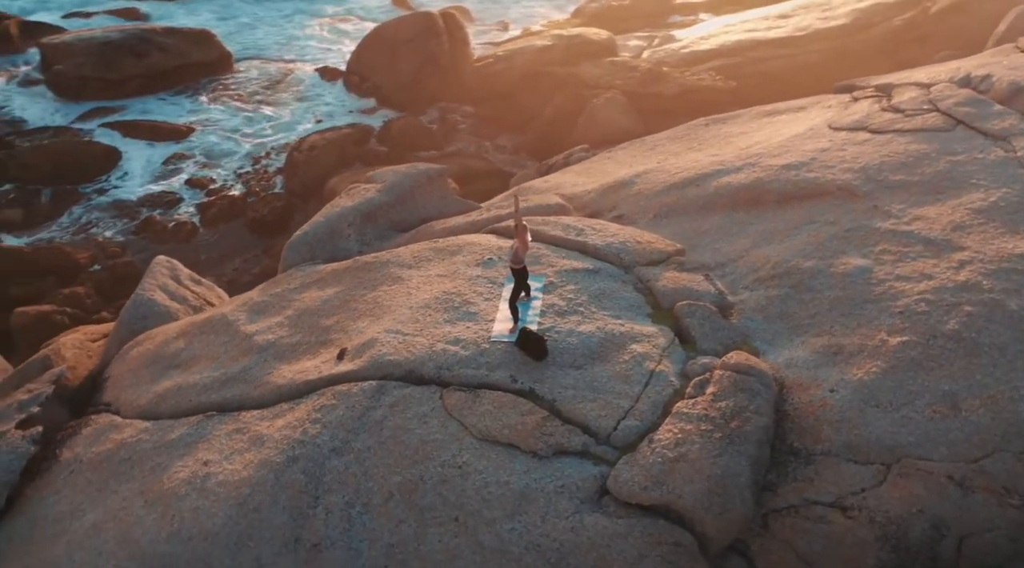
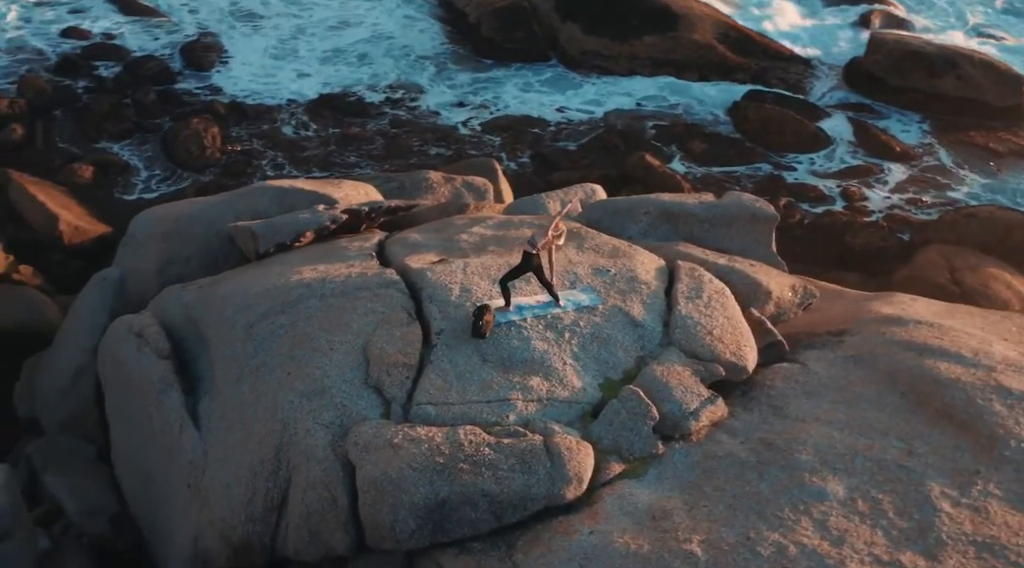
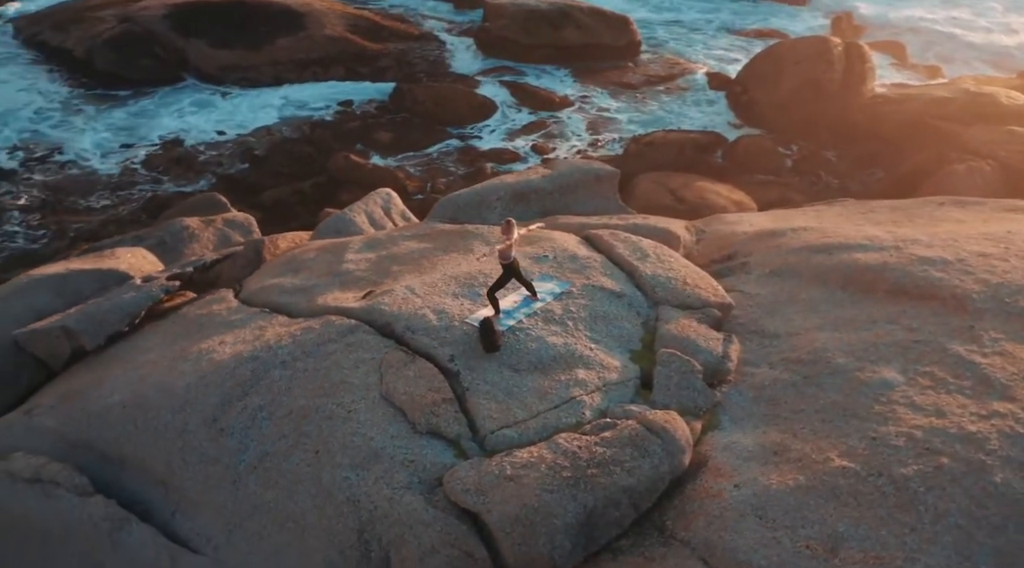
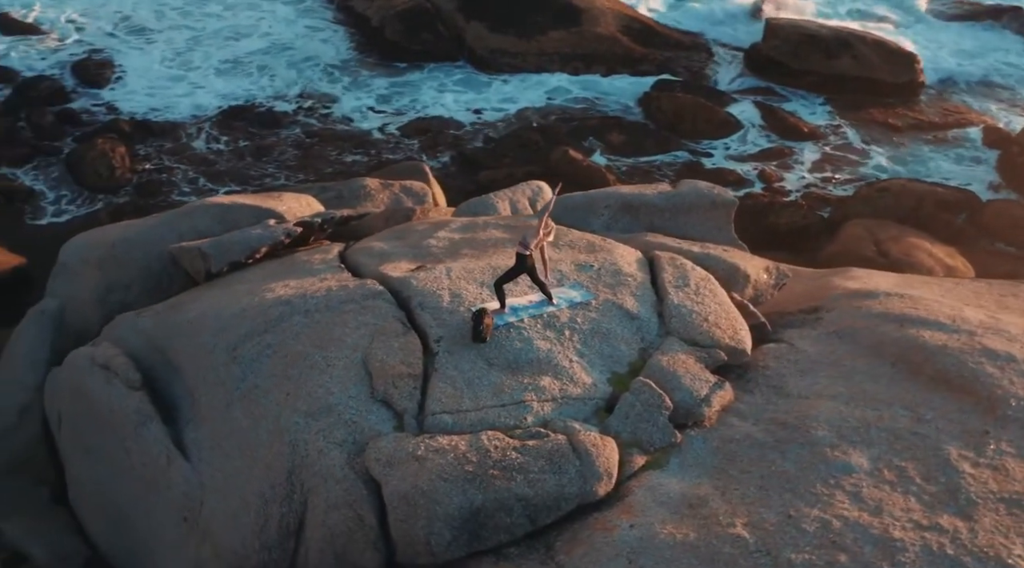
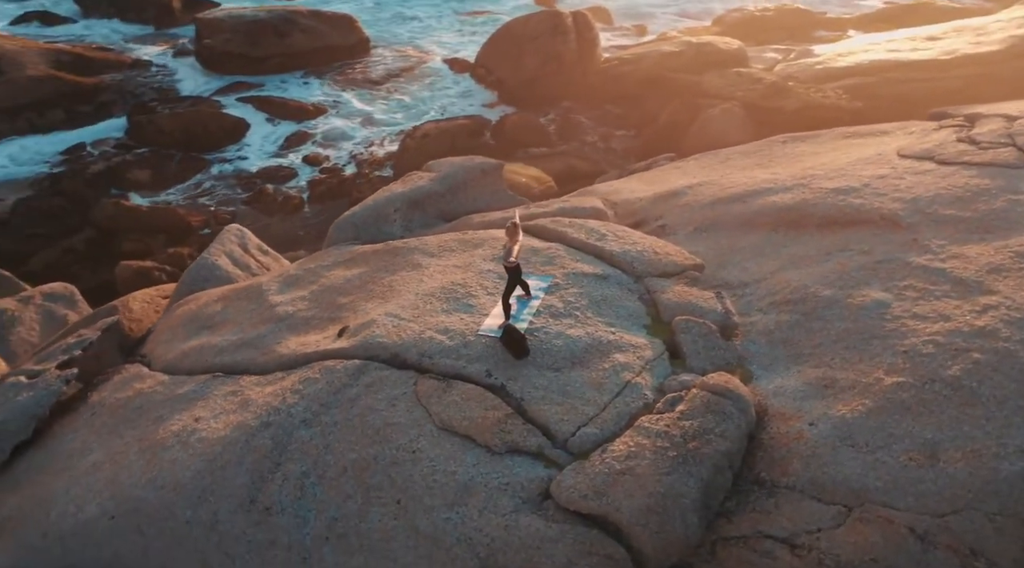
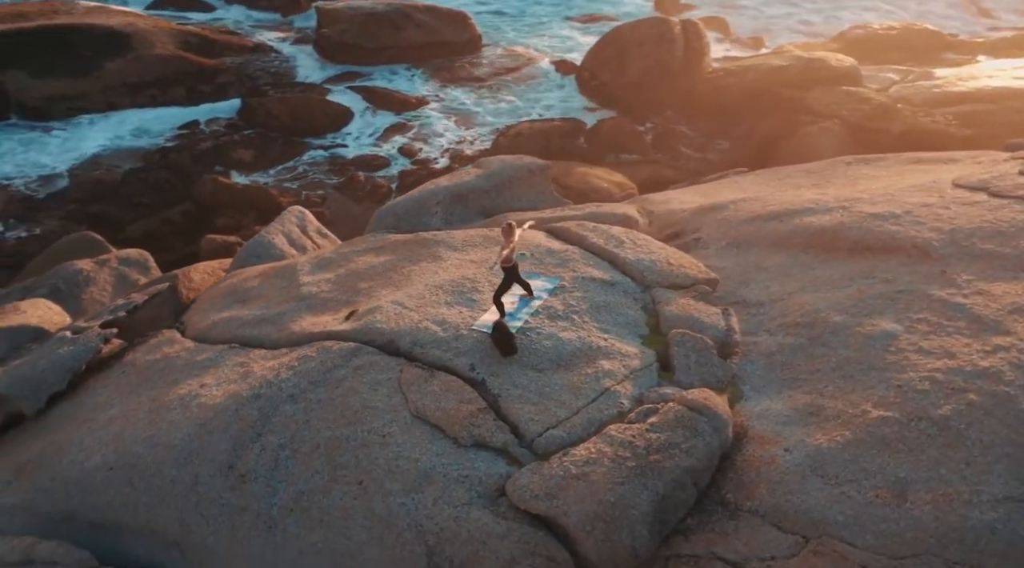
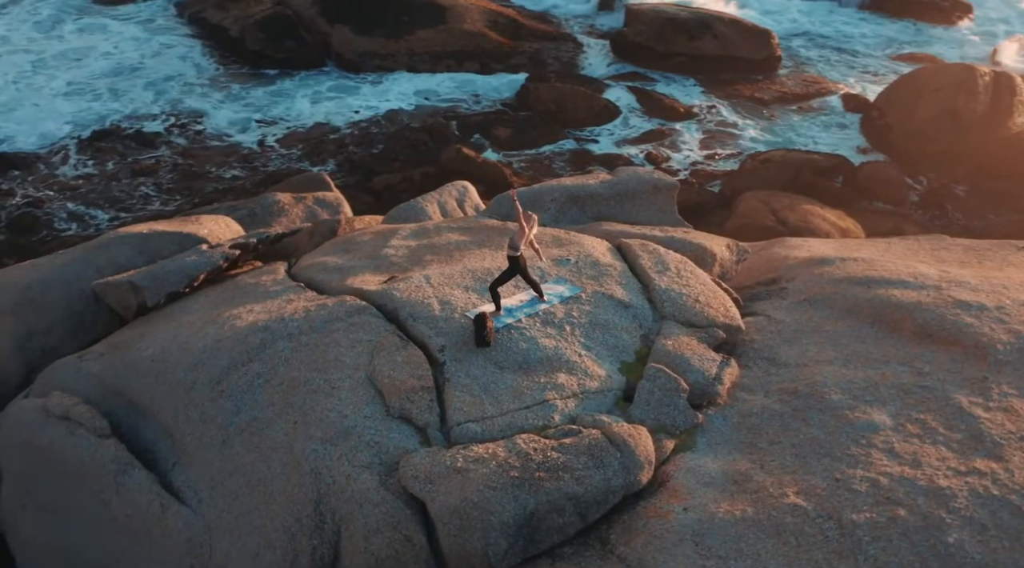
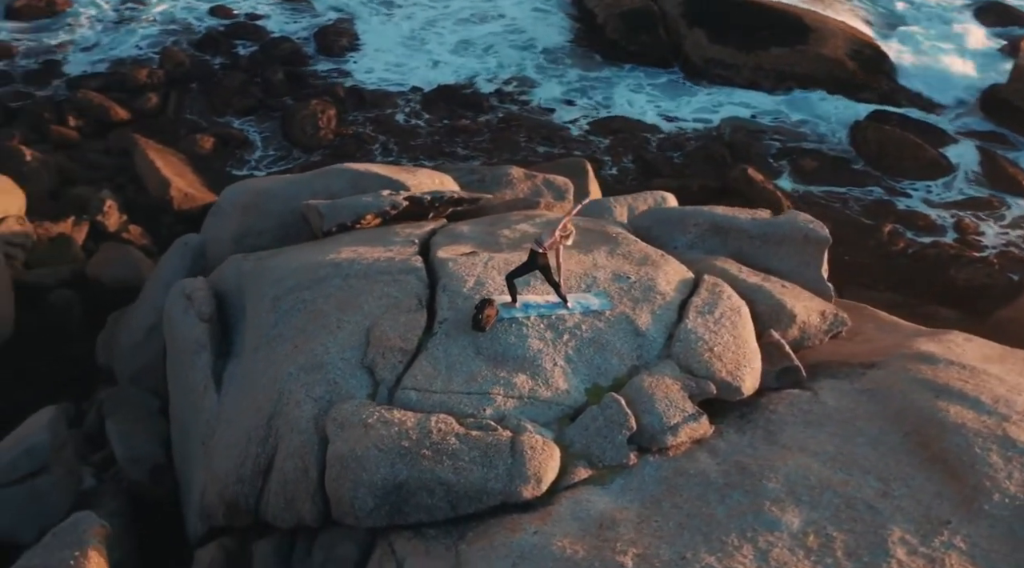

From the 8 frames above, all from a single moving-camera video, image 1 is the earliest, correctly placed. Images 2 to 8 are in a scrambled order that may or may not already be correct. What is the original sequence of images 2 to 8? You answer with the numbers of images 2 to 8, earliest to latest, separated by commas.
5, 6, 3, 7, 4, 2, 8
